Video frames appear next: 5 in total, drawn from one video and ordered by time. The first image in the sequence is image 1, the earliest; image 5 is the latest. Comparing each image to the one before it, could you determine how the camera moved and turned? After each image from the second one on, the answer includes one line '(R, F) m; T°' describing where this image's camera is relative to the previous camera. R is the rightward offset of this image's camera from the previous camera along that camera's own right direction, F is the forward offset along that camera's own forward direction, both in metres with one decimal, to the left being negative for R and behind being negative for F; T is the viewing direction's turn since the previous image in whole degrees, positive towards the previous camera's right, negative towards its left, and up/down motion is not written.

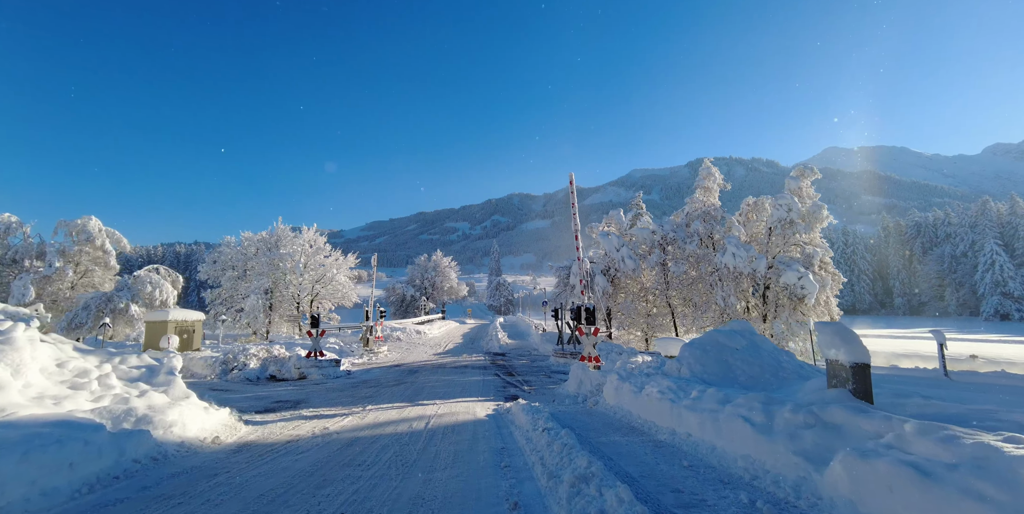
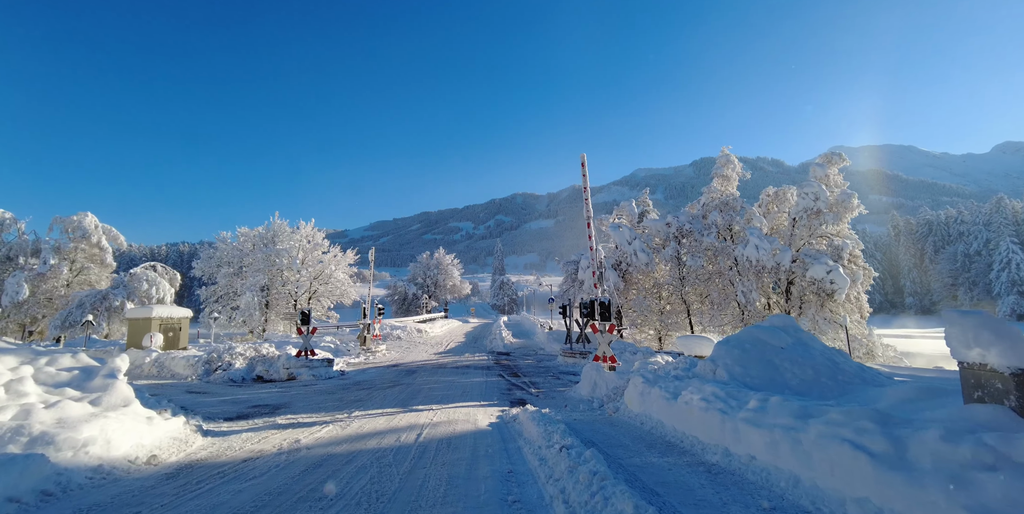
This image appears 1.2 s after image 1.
(-0.1, +1.3) m; 0°
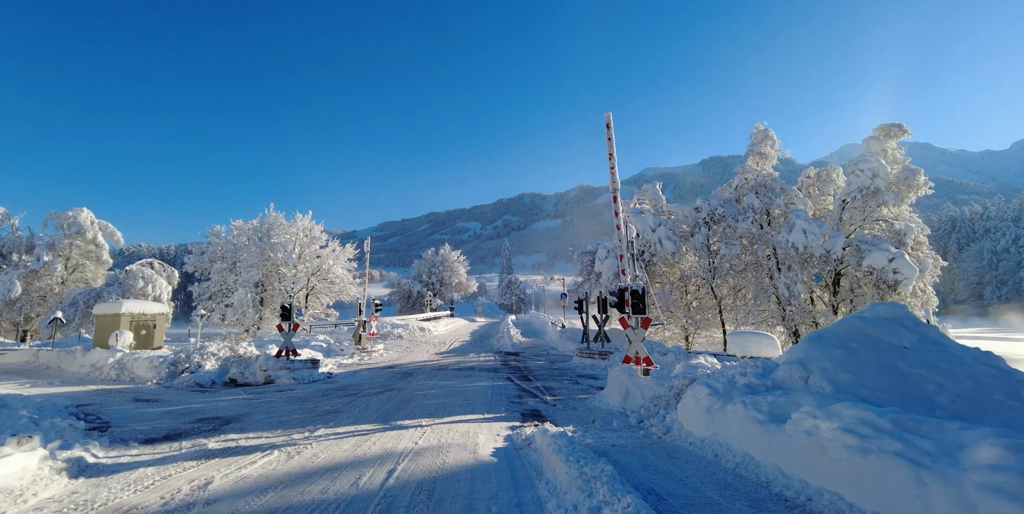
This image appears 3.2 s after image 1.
(-0.1, +2.2) m; -1°
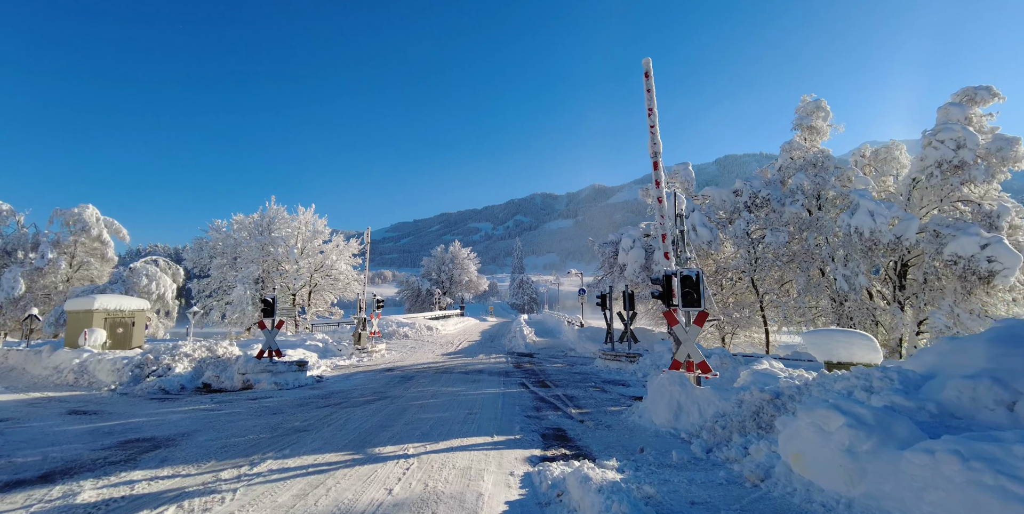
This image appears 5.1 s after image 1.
(-0.1, +2.0) m; -1°
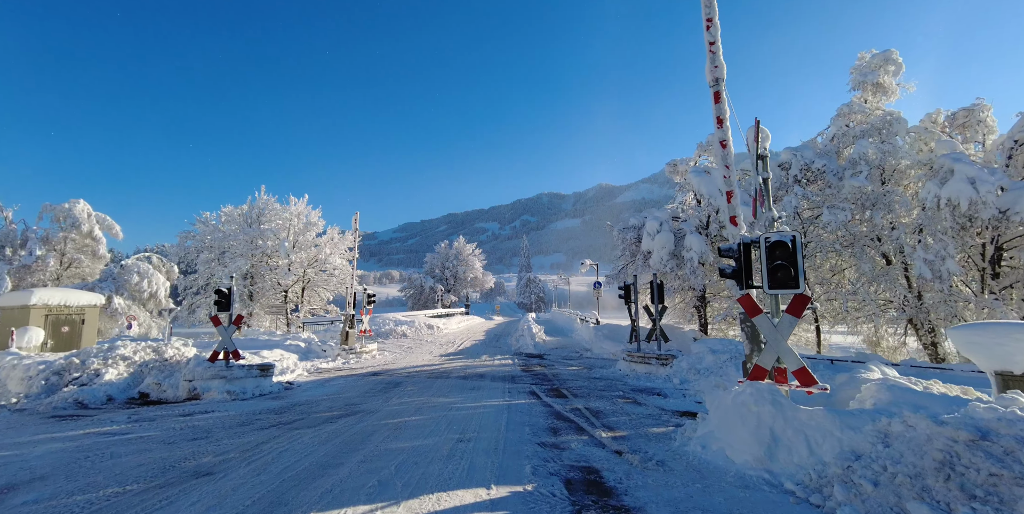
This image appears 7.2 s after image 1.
(0.0, +2.4) m; -1°
